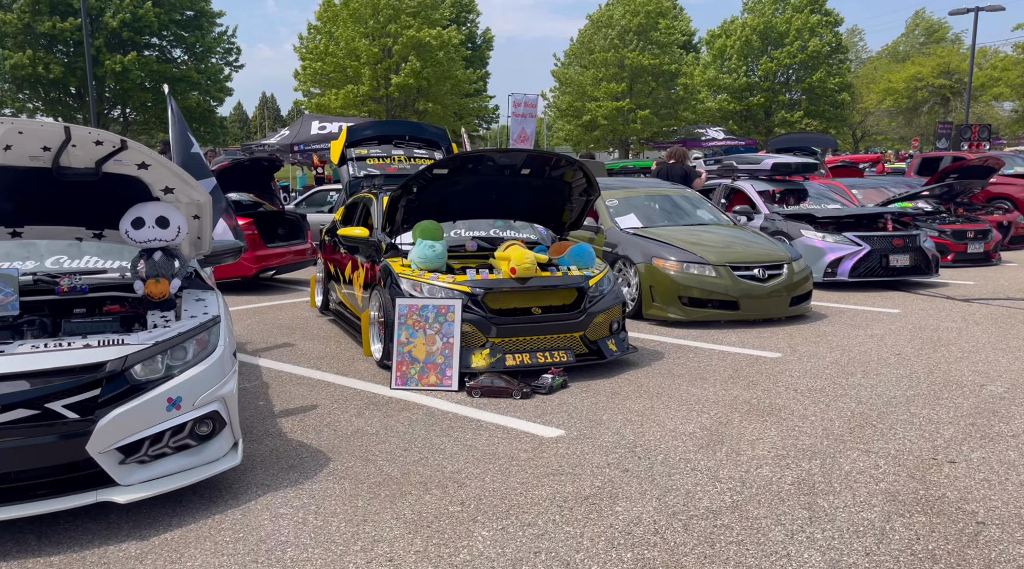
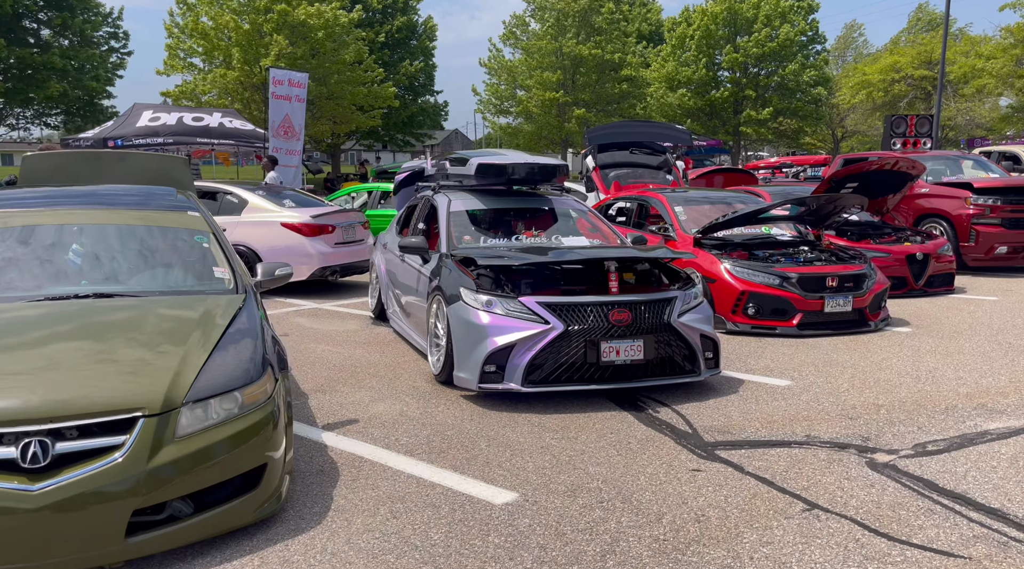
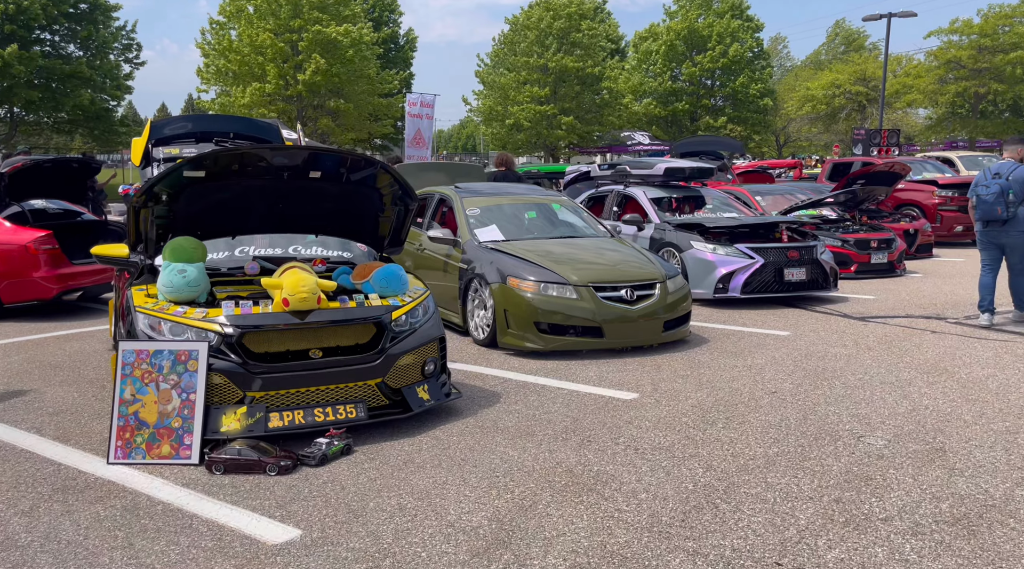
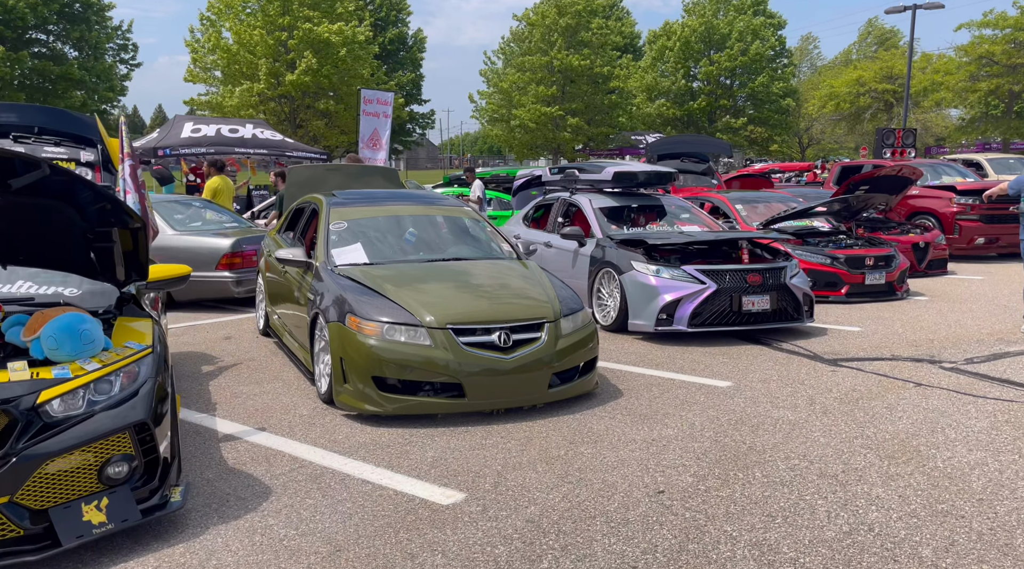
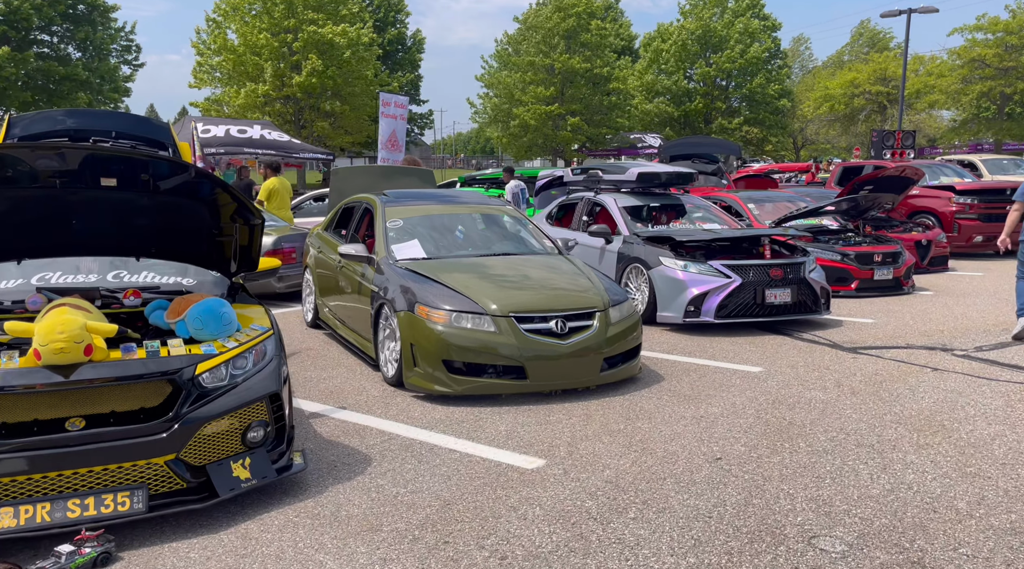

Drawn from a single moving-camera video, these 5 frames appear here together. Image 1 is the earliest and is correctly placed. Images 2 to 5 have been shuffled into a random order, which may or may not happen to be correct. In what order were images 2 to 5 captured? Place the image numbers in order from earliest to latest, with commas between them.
3, 5, 4, 2
